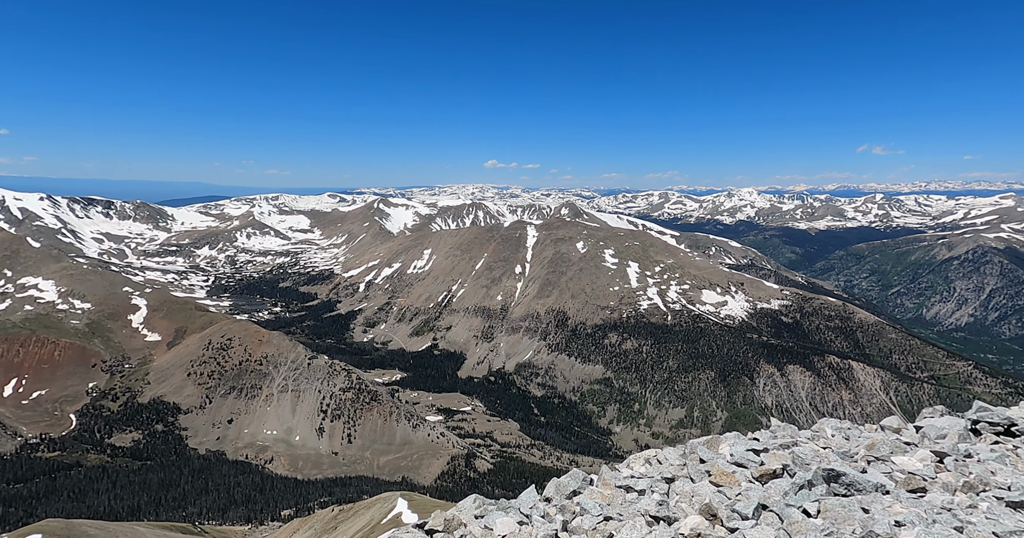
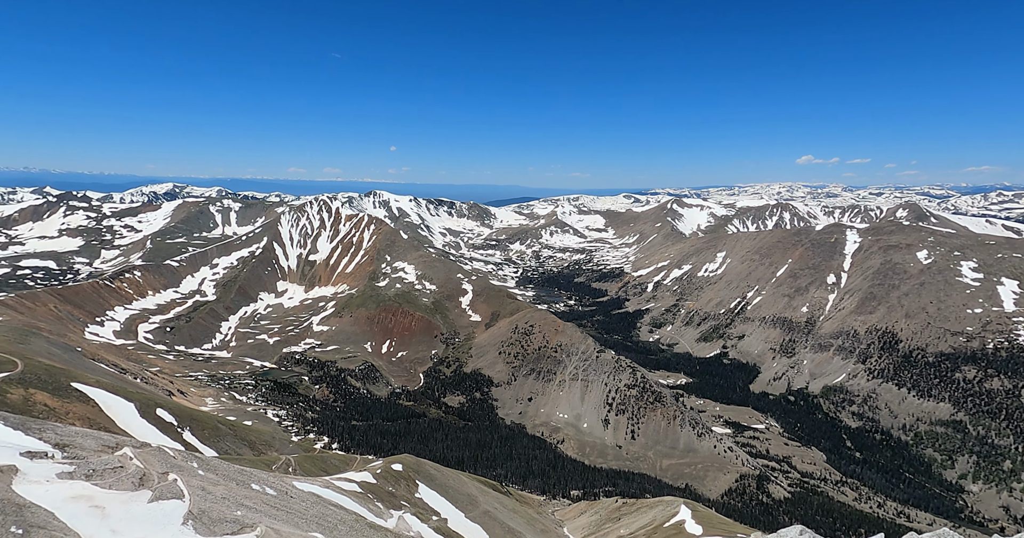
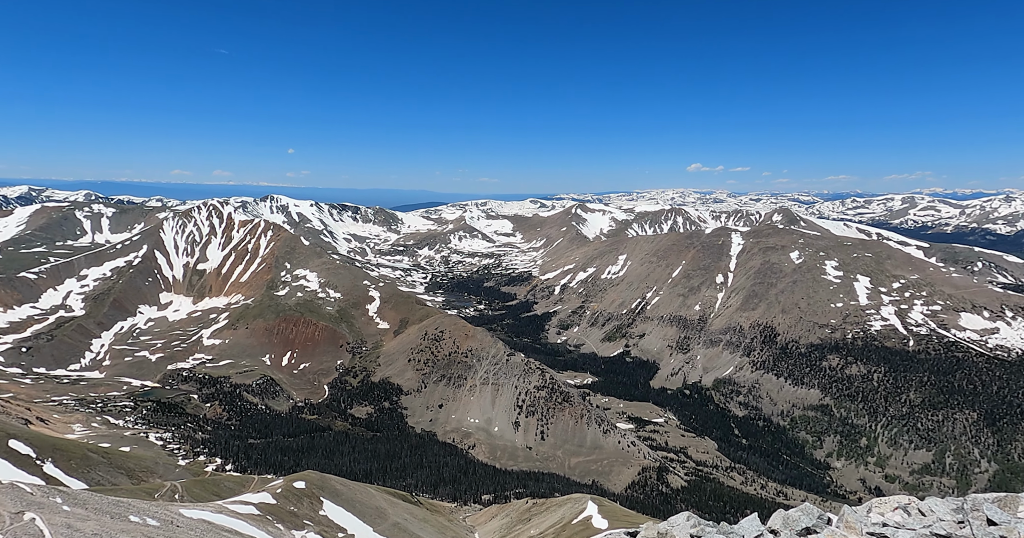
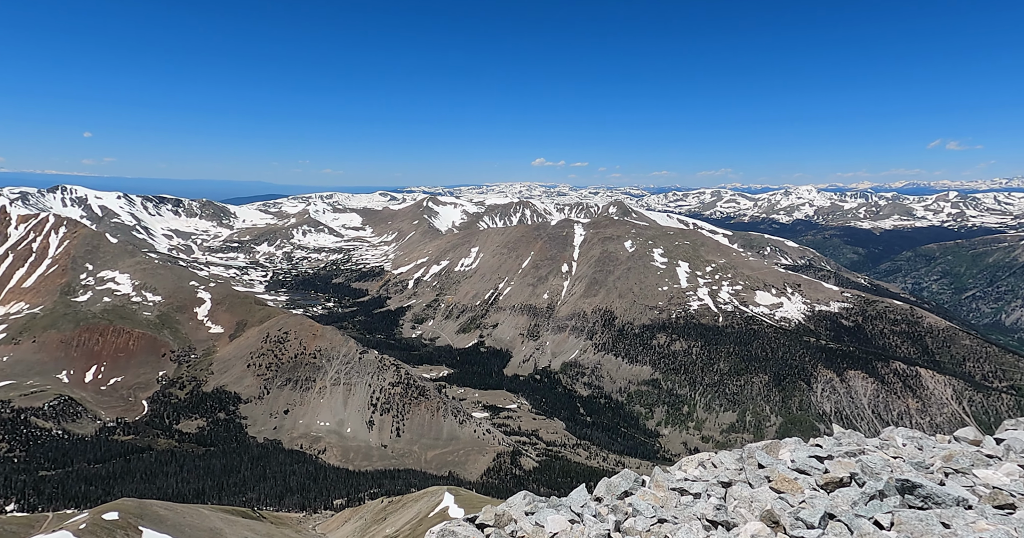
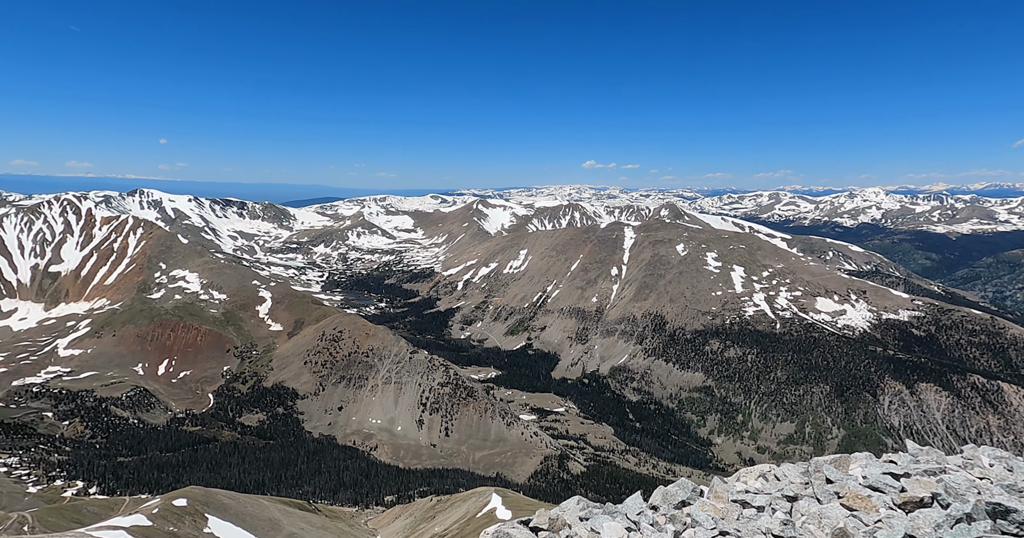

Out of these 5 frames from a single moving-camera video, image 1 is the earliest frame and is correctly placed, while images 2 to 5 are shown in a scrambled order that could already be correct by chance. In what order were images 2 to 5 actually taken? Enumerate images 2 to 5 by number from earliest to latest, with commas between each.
4, 5, 3, 2
